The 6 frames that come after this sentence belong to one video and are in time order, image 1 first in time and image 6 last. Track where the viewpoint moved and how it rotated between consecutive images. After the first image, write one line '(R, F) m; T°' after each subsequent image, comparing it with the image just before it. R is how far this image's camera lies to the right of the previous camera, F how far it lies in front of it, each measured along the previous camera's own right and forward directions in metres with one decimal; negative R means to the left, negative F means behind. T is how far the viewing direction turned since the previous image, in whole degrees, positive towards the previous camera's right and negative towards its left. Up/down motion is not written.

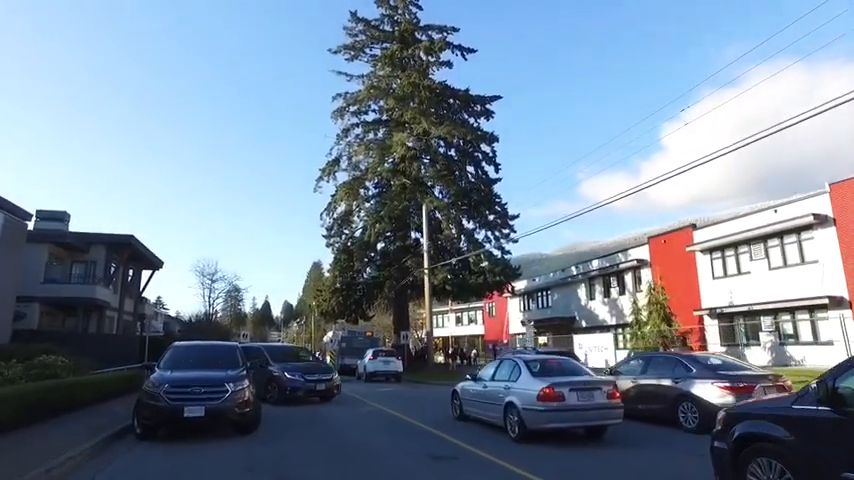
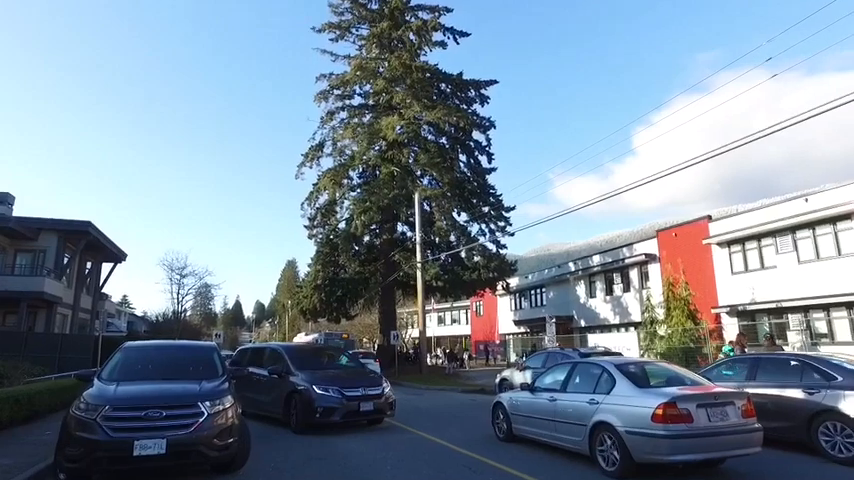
(-1.1, +3.3) m; +2°
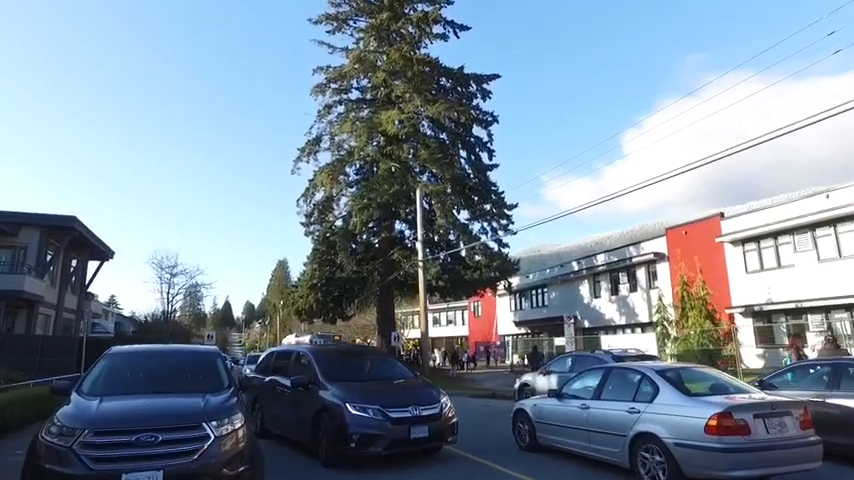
(-0.6, +1.3) m; +1°
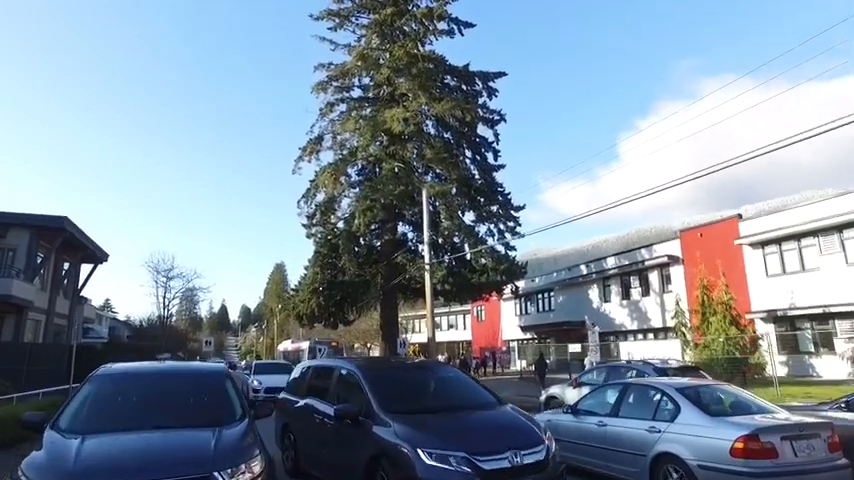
(-0.5, +1.2) m; 0°
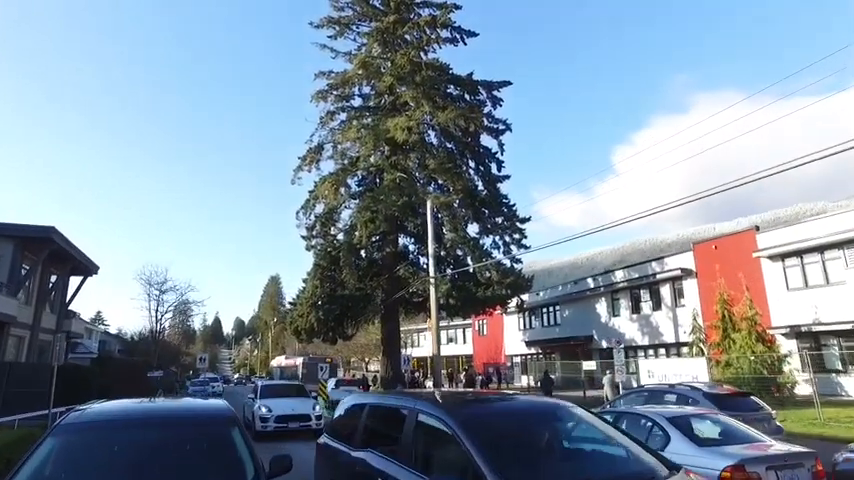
(-0.5, +1.3) m; 0°
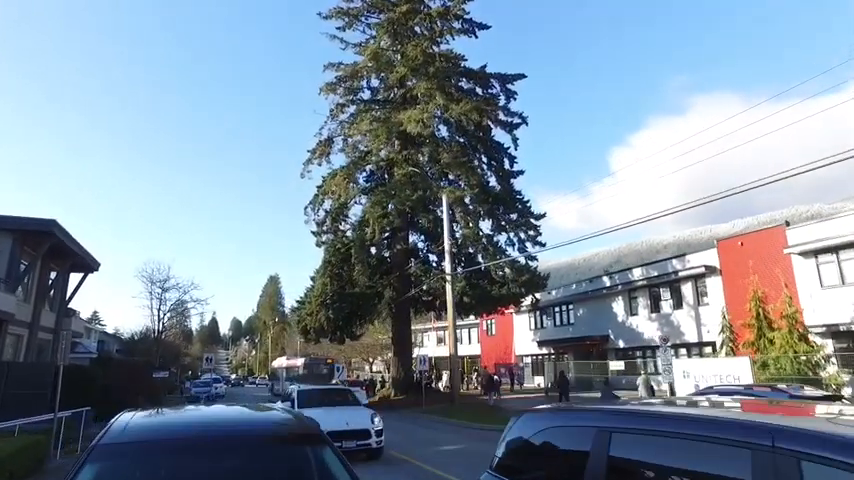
(-0.9, +1.2) m; 0°
